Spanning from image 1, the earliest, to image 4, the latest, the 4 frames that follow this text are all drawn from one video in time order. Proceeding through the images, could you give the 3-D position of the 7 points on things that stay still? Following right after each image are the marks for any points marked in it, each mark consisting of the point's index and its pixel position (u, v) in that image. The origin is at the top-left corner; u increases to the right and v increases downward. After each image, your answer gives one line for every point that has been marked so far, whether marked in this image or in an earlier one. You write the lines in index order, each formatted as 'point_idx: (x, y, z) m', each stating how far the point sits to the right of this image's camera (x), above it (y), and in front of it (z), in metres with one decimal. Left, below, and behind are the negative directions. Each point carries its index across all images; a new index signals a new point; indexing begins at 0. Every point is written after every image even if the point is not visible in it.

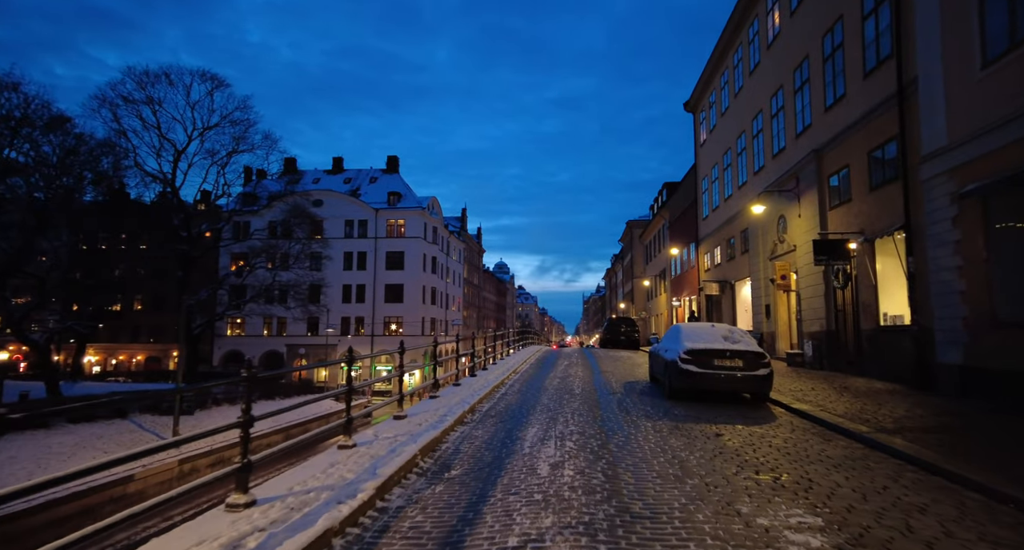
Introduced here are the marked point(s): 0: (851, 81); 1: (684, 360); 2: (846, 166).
0: (+8.8, +5.1, +13.6) m
1: (+3.4, -1.7, +10.4) m
2: (+9.0, +2.9, +14.0) m
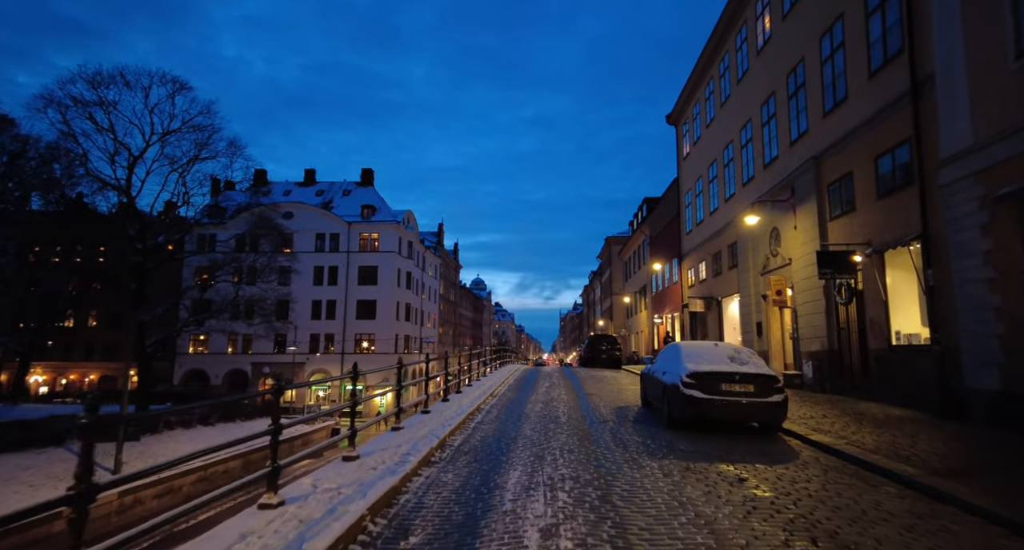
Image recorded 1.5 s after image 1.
0: (+8.3, +4.7, +12.7) m
1: (+3.1, -1.9, +9.1) m
2: (+8.5, +2.6, +13.1) m
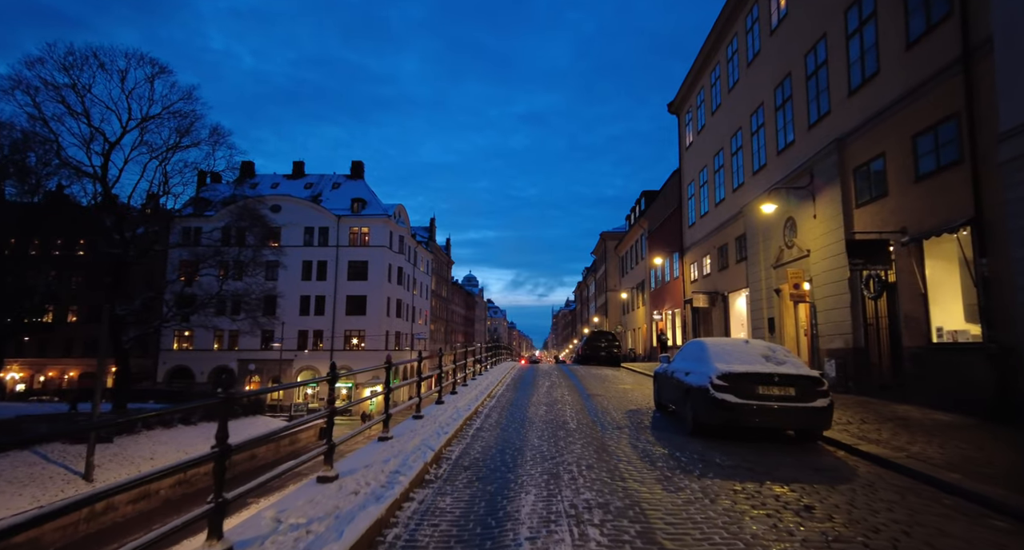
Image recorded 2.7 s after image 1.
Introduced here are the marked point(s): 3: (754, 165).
0: (+8.4, +4.9, +11.7) m
1: (+3.1, -1.7, +8.0) m
2: (+8.5, +2.8, +12.0) m
3: (+9.0, +4.1, +19.3) m
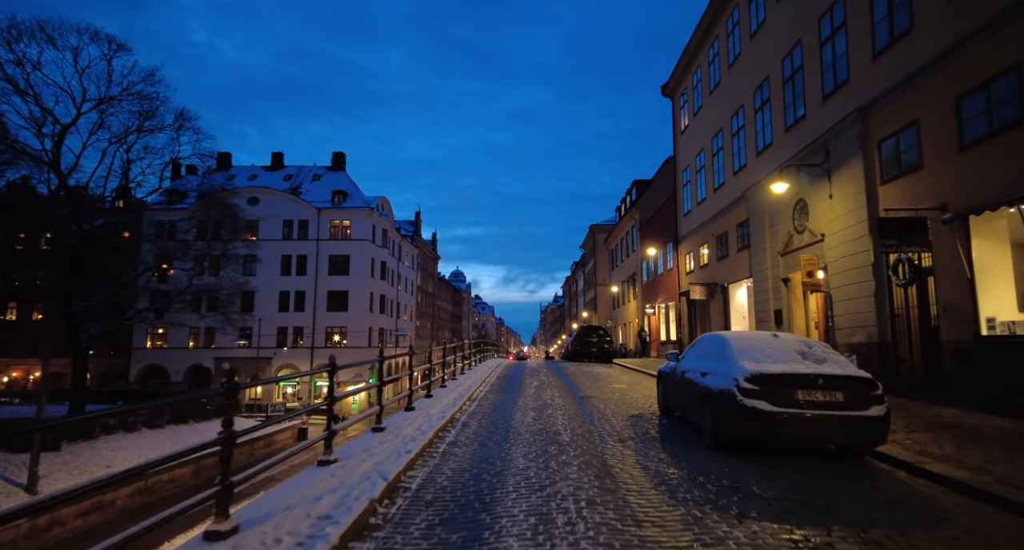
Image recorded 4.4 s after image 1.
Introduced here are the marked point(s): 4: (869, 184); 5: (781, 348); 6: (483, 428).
0: (+8.0, +5.2, +10.2) m
1: (+2.9, -1.5, +6.4) m
2: (+8.1, +3.1, +10.6) m
3: (+8.4, +4.4, +17.8) m
4: (+8.1, +2.1, +11.8) m
5: (+3.6, -1.0, +7.1) m
6: (-0.5, -2.6, +8.8) m
